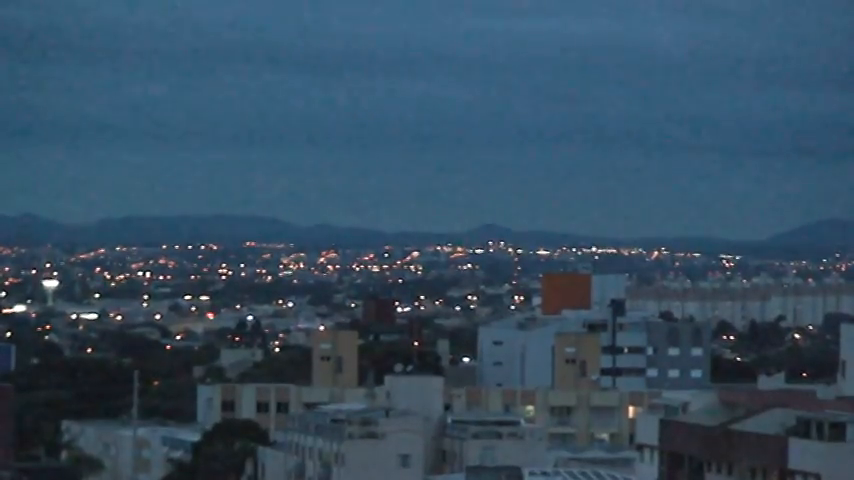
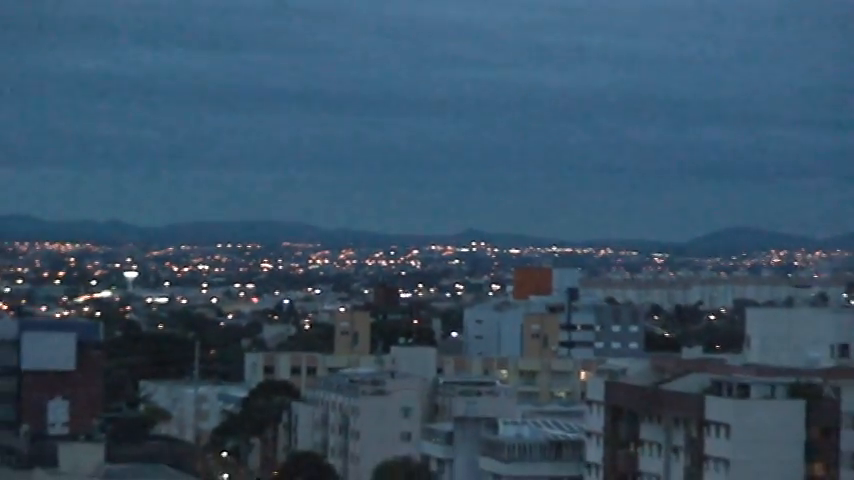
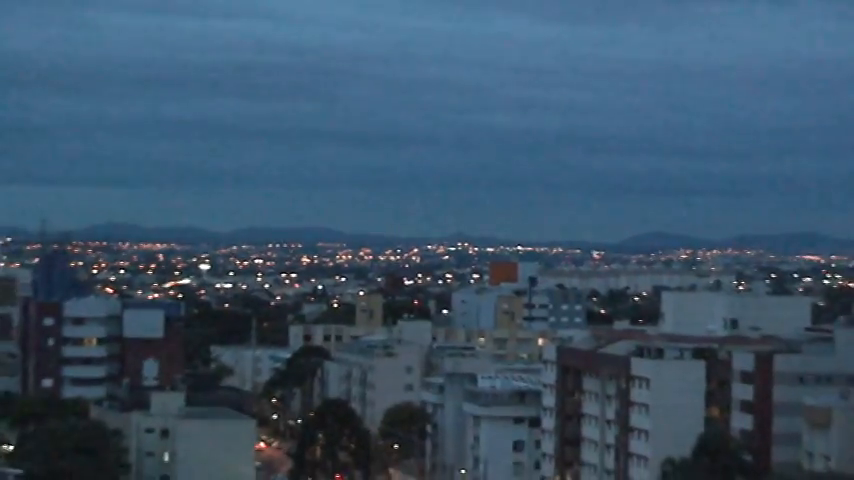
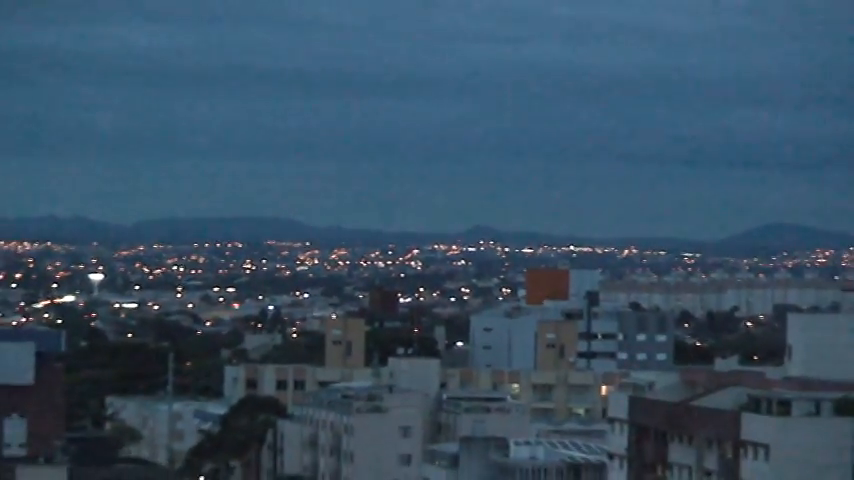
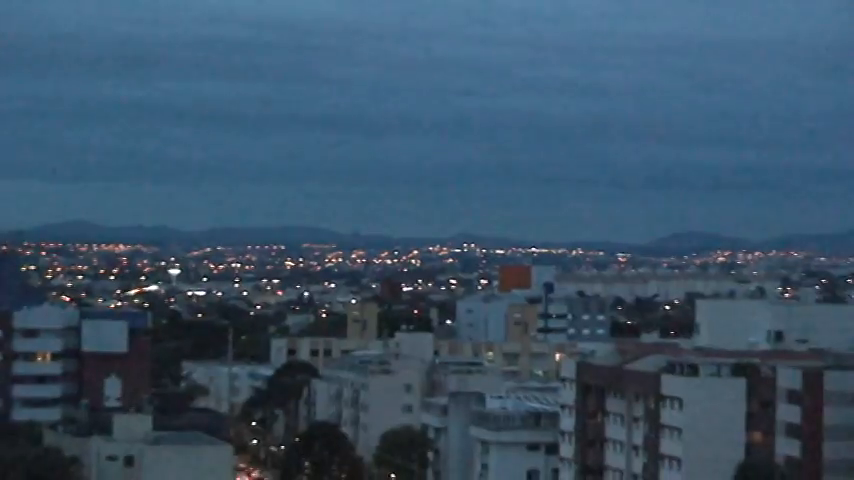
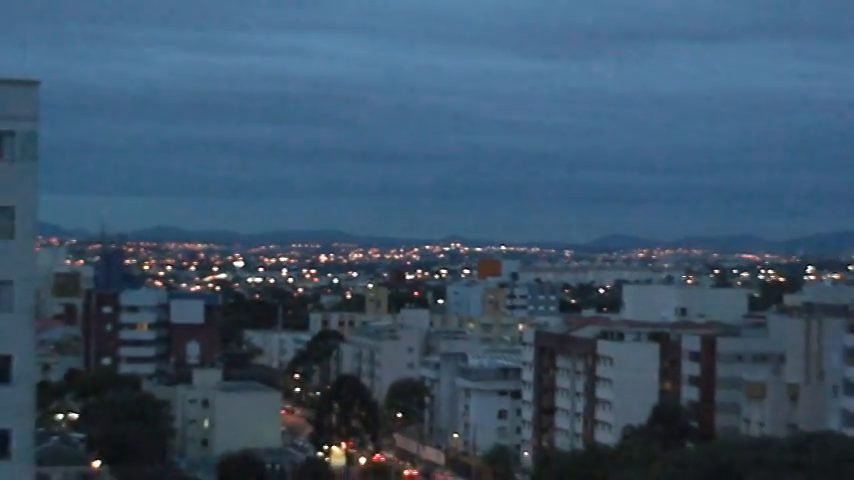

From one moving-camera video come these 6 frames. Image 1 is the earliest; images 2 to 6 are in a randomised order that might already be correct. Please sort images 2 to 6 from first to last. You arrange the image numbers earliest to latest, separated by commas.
4, 2, 5, 3, 6
